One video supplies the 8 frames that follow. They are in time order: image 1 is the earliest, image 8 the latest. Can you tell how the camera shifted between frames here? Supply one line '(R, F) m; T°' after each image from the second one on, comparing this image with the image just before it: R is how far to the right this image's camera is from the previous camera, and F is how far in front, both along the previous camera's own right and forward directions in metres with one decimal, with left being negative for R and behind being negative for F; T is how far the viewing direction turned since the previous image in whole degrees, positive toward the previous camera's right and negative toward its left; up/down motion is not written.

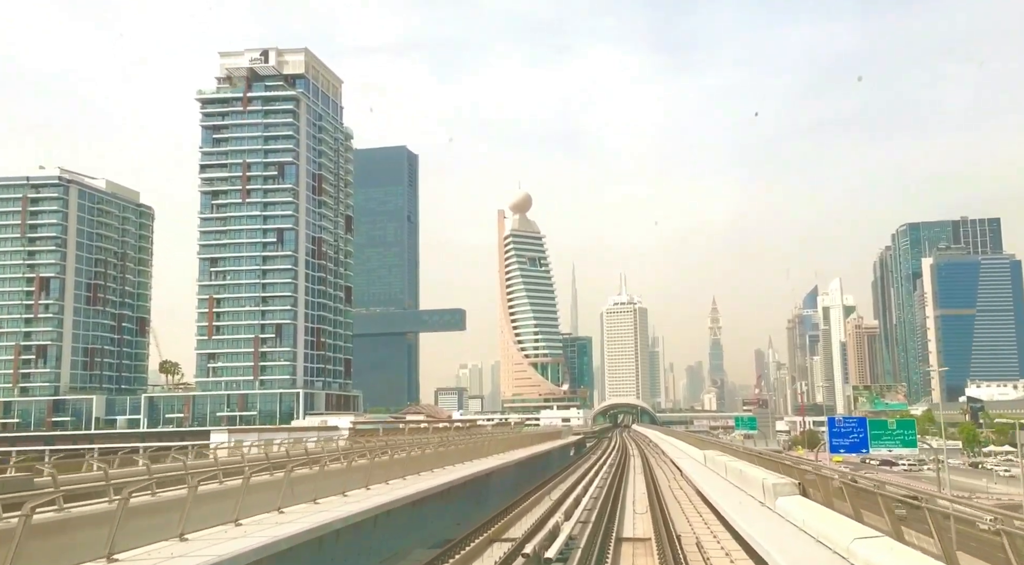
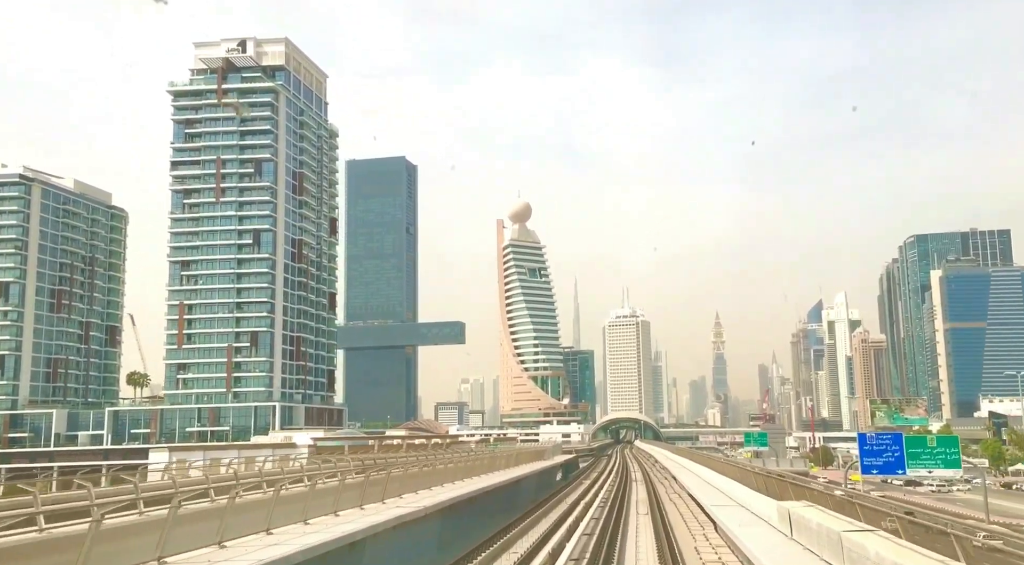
(+0.4, +2.8) m; 0°
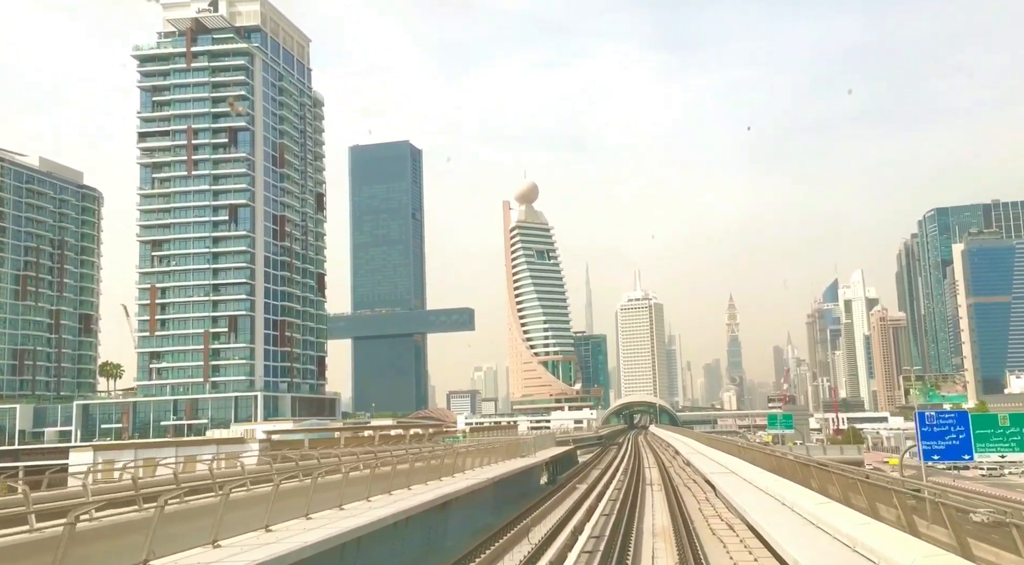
(+0.4, +3.2) m; -1°
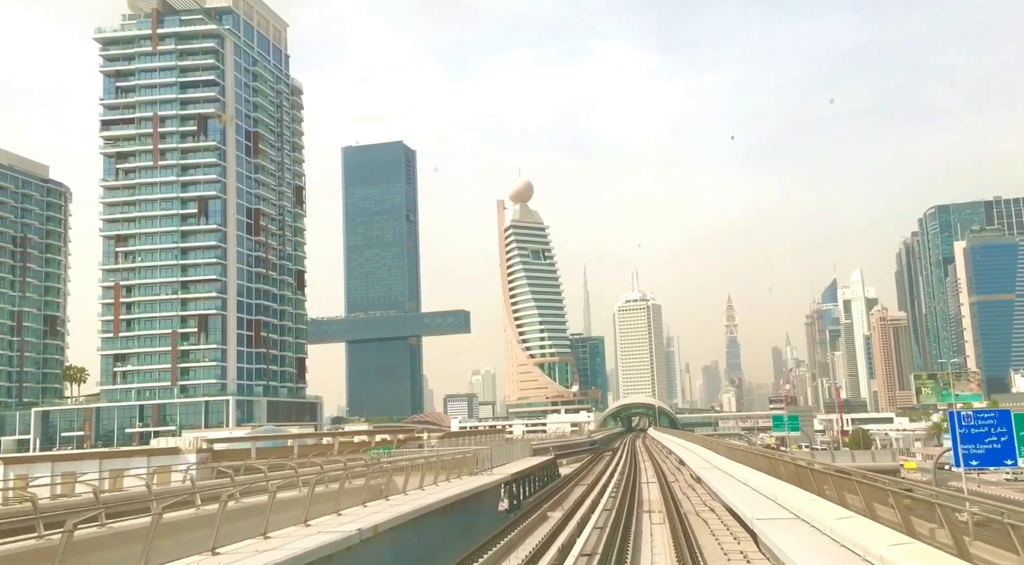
(+0.3, +2.1) m; 0°
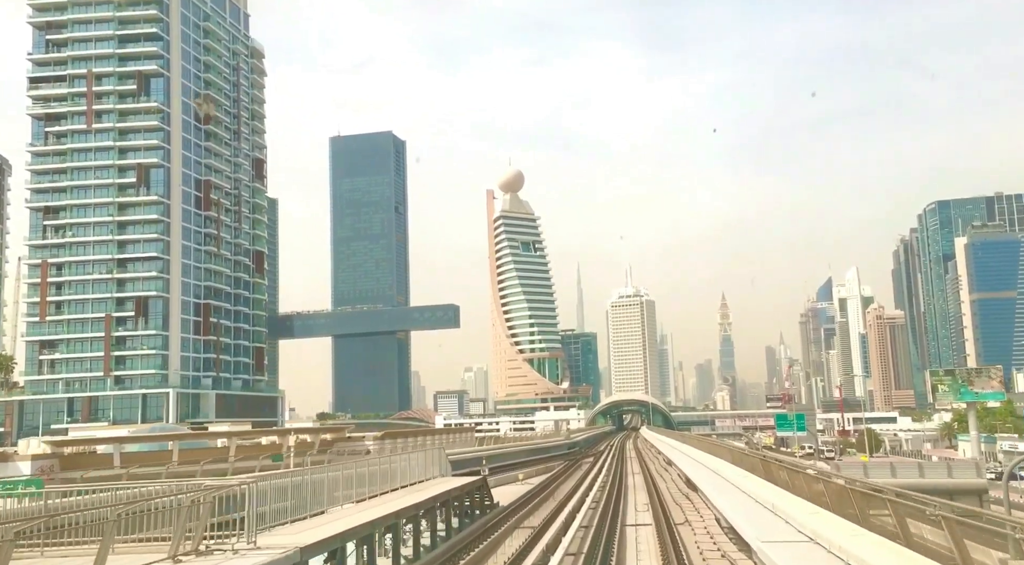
(+0.5, +3.5) m; 0°
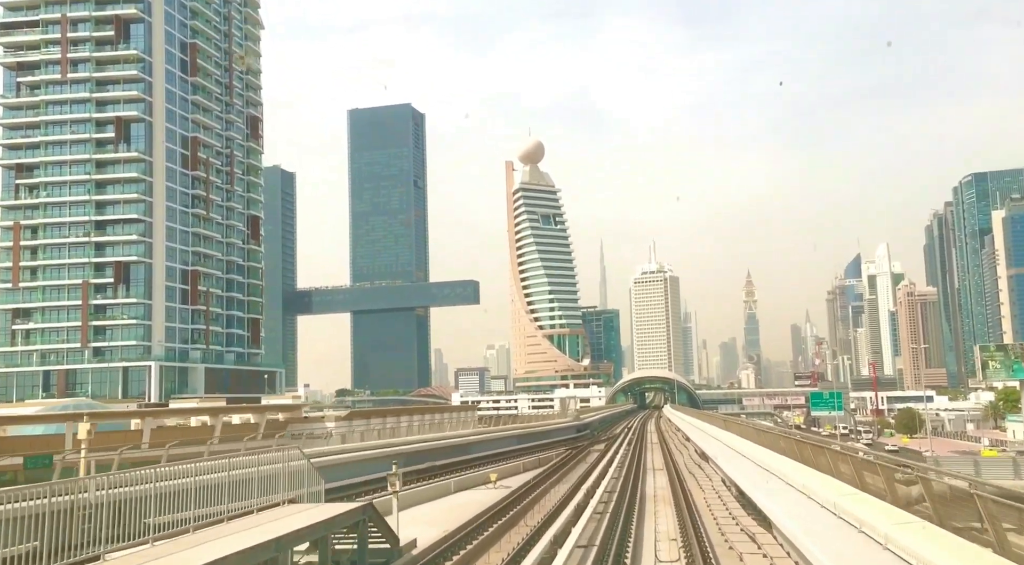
(+0.3, +2.5) m; -1°
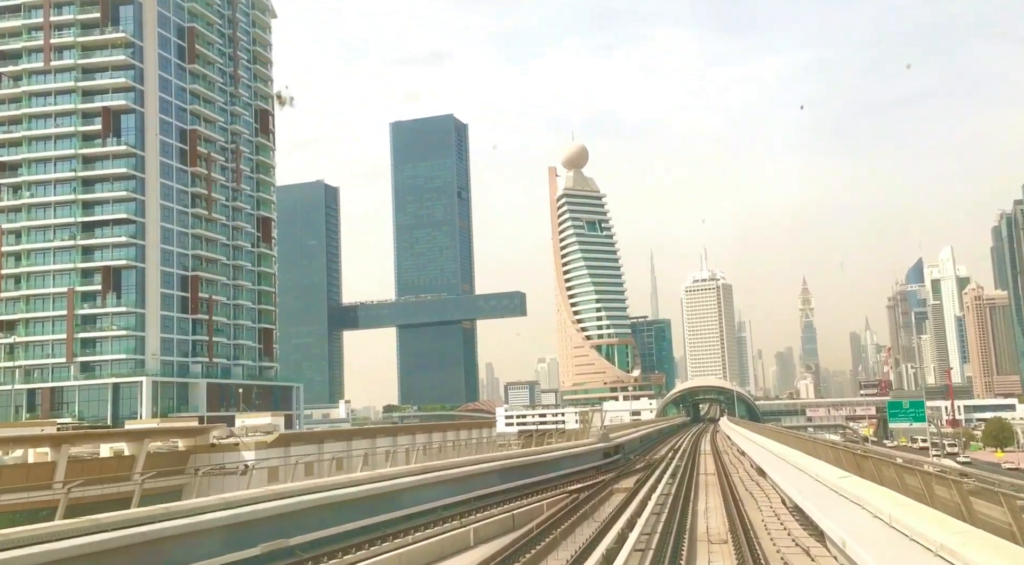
(+0.5, +3.2) m; -3°
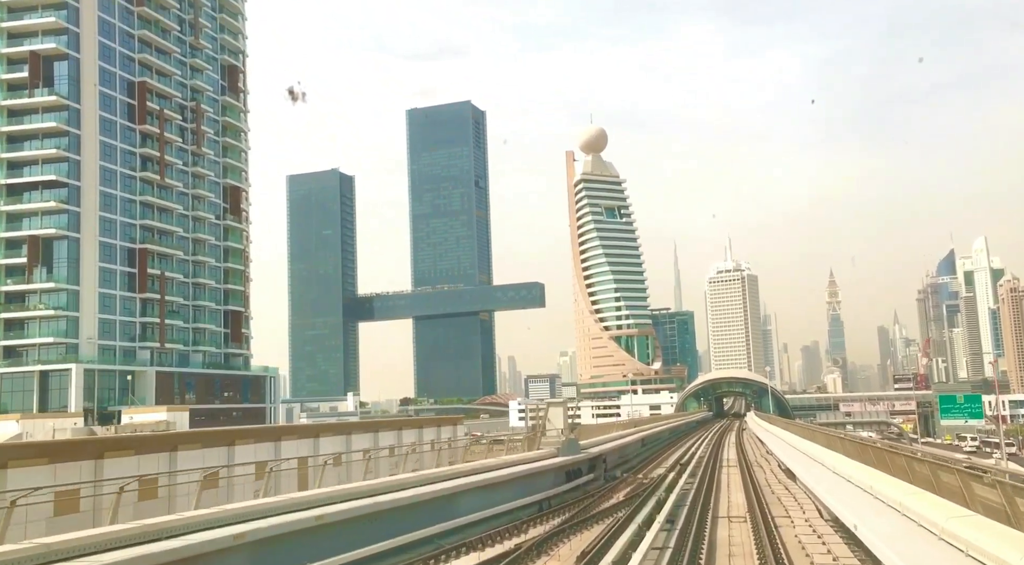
(+0.7, +3.5) m; -1°
